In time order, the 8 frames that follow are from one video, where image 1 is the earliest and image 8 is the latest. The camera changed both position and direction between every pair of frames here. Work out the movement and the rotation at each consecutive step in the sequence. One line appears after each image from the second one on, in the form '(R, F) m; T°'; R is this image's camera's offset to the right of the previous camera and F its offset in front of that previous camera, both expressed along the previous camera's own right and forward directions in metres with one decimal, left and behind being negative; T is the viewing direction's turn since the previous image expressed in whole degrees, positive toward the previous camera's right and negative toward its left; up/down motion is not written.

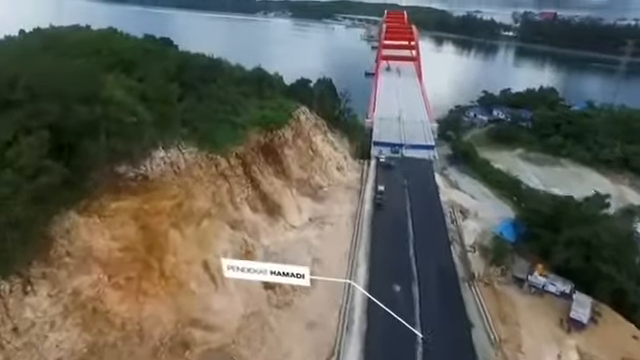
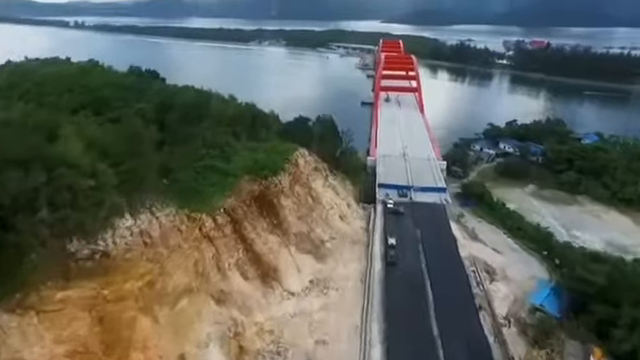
(-0.2, +1.7) m; +1°
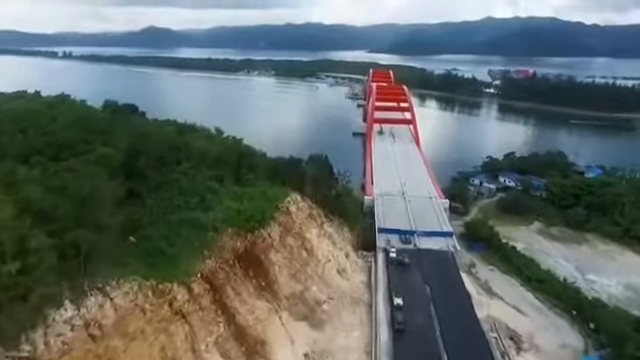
(-0.1, +1.5) m; +2°
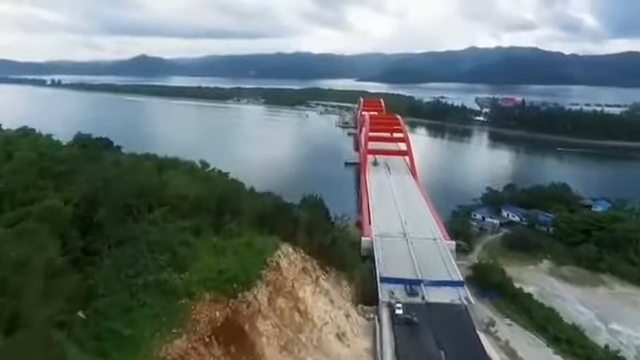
(-0.1, +1.5) m; +1°
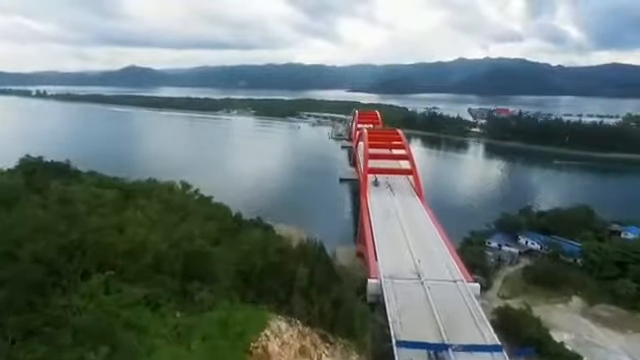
(-0.2, +2.5) m; +1°
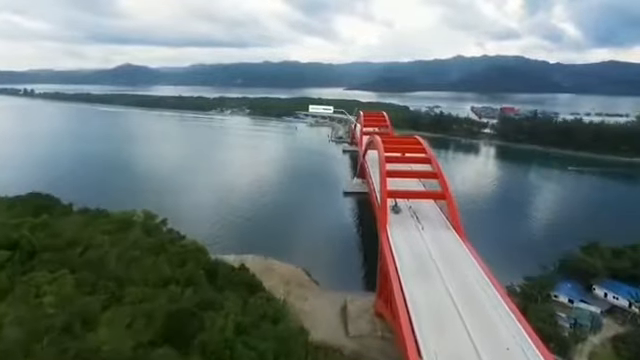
(-0.3, +5.3) m; 0°
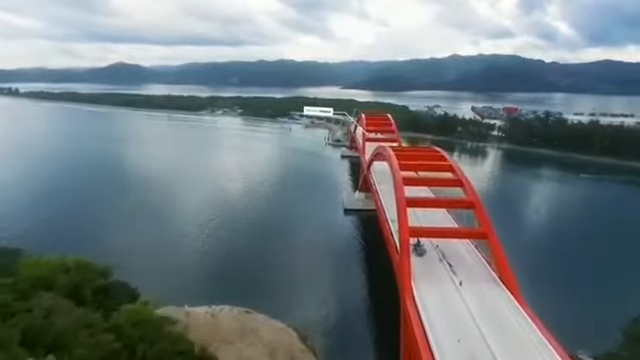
(-0.1, +4.7) m; +1°
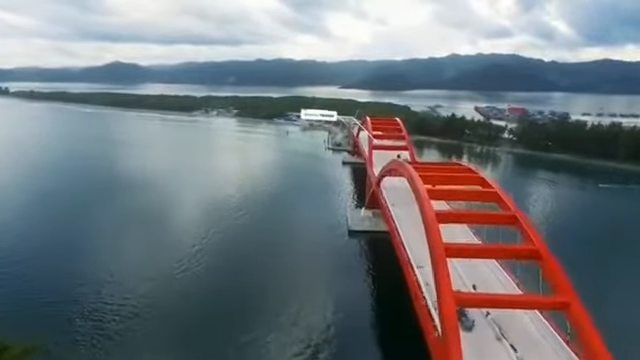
(-0.1, +4.1) m; 0°
